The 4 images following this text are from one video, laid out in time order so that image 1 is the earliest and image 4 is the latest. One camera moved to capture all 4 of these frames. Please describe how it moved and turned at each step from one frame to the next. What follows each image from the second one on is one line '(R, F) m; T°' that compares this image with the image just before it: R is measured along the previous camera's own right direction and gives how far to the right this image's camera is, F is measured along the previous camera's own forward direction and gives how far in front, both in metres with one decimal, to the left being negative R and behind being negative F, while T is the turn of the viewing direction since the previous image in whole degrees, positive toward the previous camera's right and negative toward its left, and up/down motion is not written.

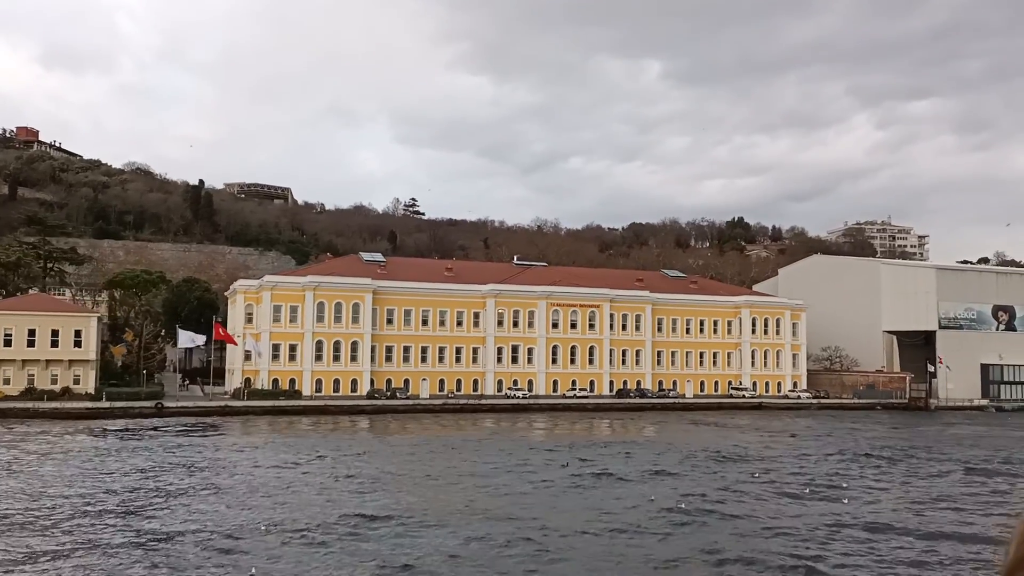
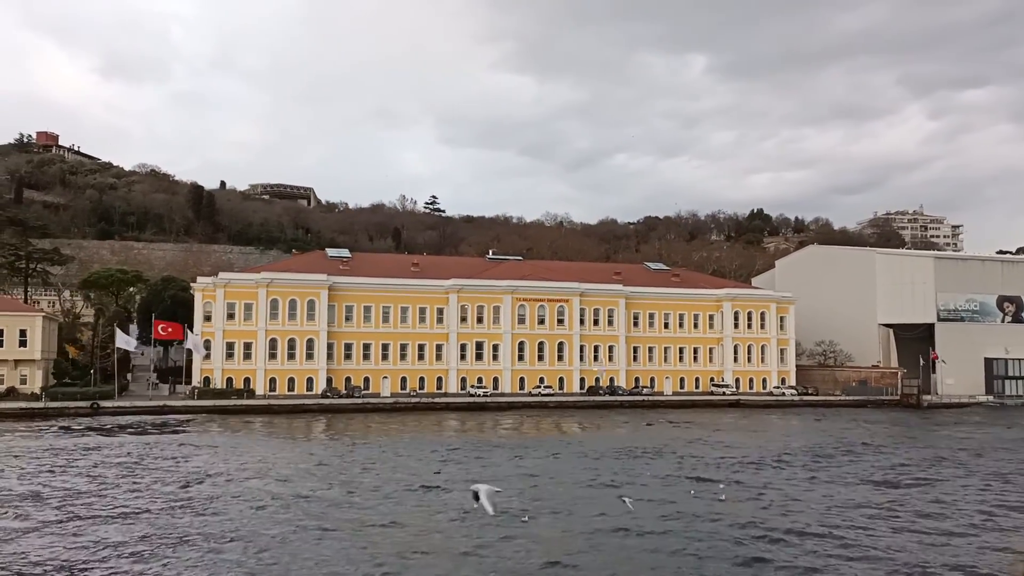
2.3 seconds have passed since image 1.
(+5.9, +2.3) m; -3°
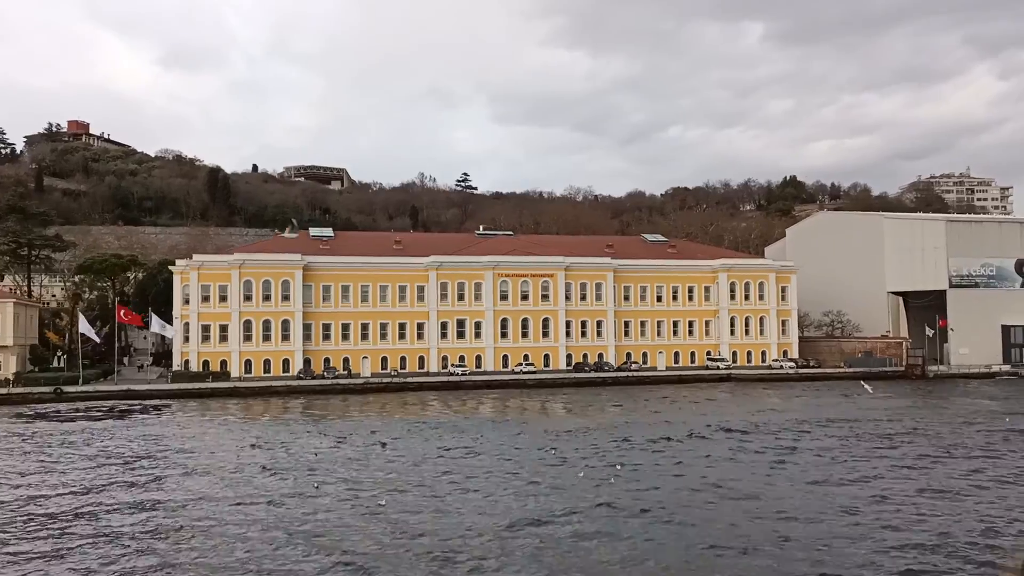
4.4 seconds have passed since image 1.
(+5.2, +1.9) m; -3°
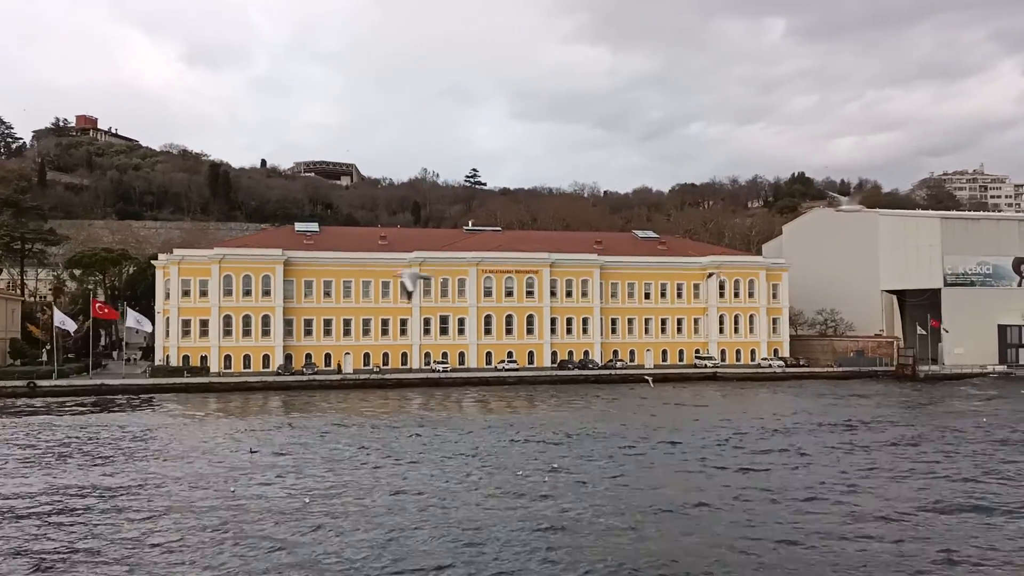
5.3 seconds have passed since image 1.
(+2.4, +0.7) m; -1°
